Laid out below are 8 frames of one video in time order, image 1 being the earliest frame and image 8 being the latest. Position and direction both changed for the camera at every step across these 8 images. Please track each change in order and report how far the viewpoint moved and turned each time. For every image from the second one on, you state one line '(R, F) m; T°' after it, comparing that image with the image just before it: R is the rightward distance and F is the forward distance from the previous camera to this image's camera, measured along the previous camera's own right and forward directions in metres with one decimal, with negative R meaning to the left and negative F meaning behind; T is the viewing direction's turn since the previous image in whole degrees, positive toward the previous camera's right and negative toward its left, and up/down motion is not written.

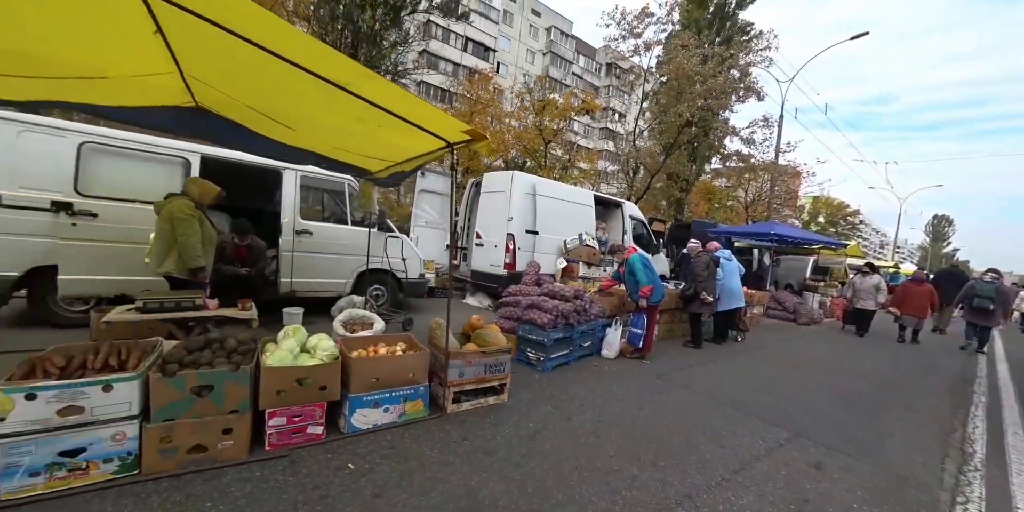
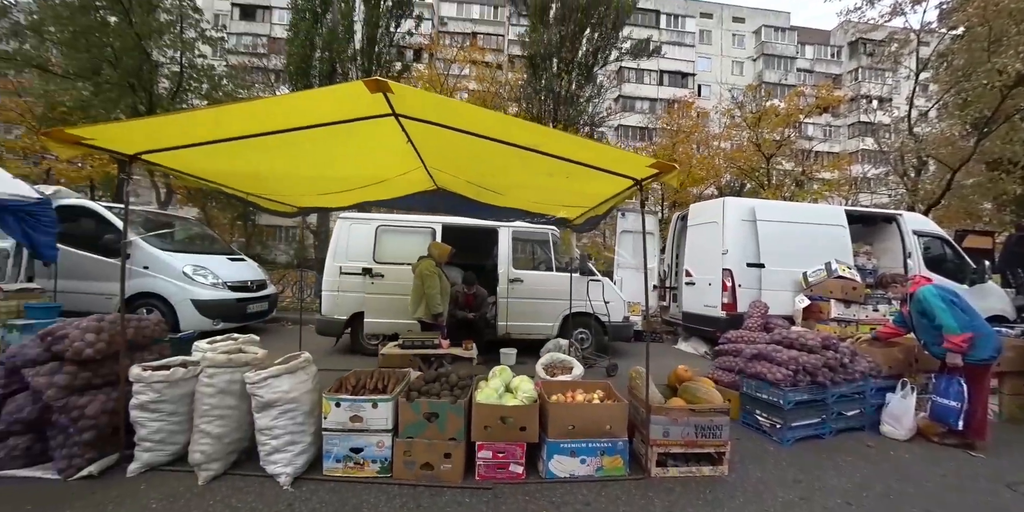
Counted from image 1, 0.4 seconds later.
(+0.1, +0.1) m; -29°
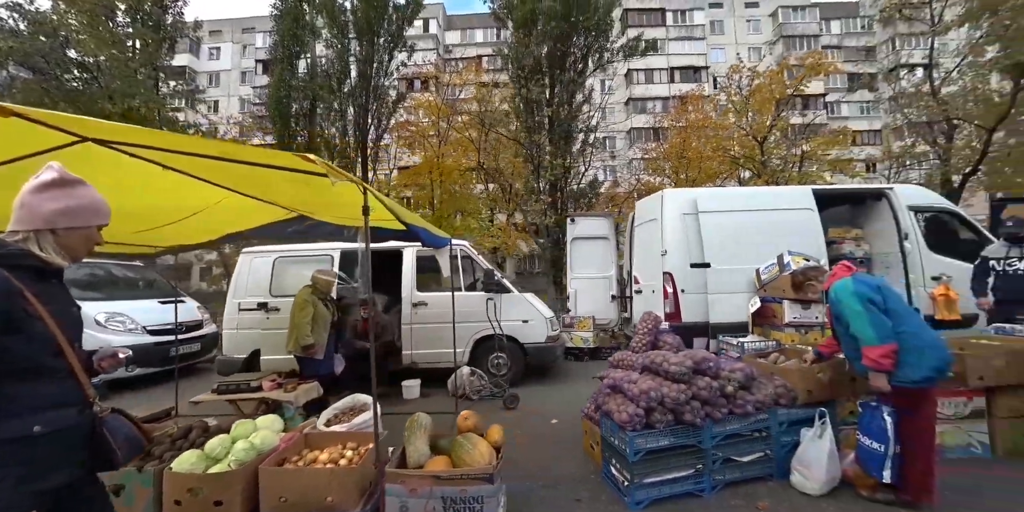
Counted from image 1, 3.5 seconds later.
(+2.2, +0.8) m; -7°
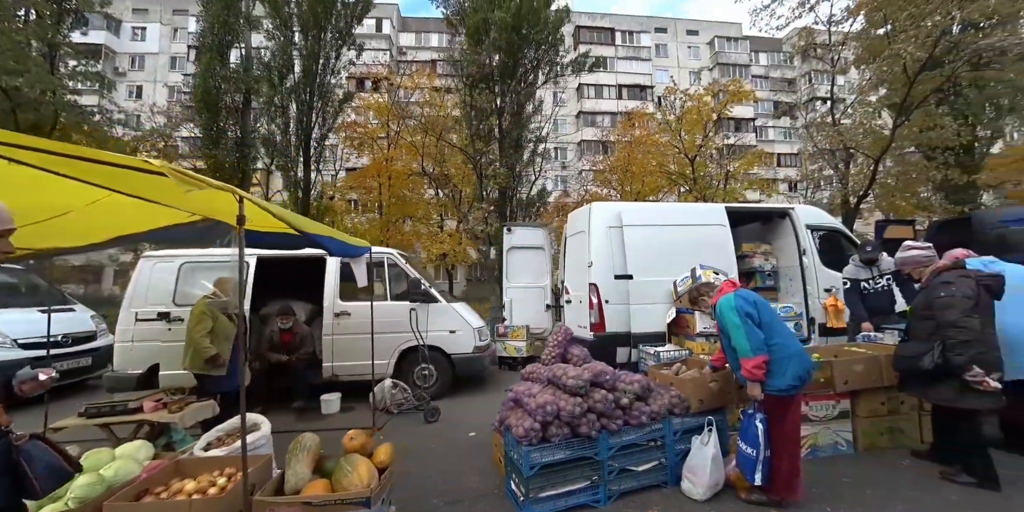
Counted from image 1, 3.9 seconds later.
(+0.4, 0.0) m; +6°
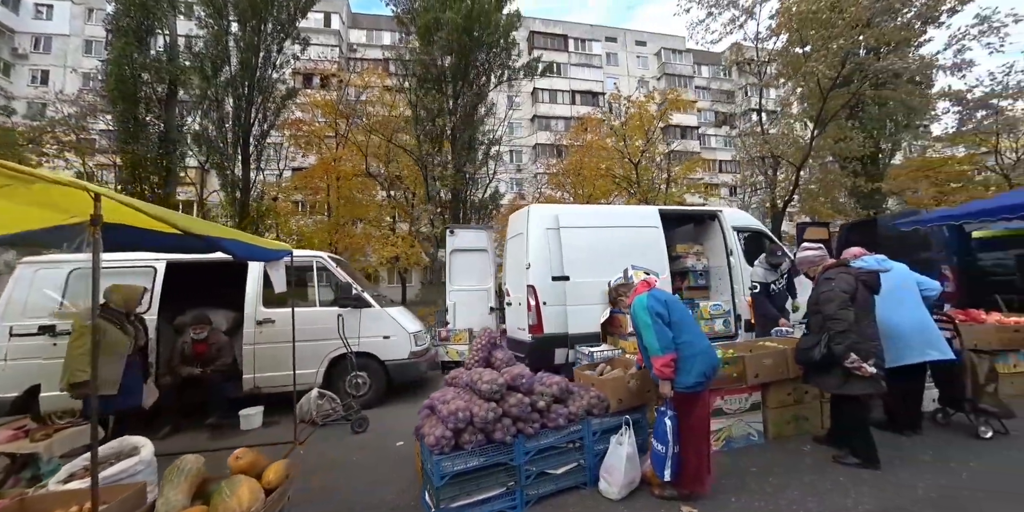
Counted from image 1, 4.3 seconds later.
(+0.3, +0.1) m; +6°
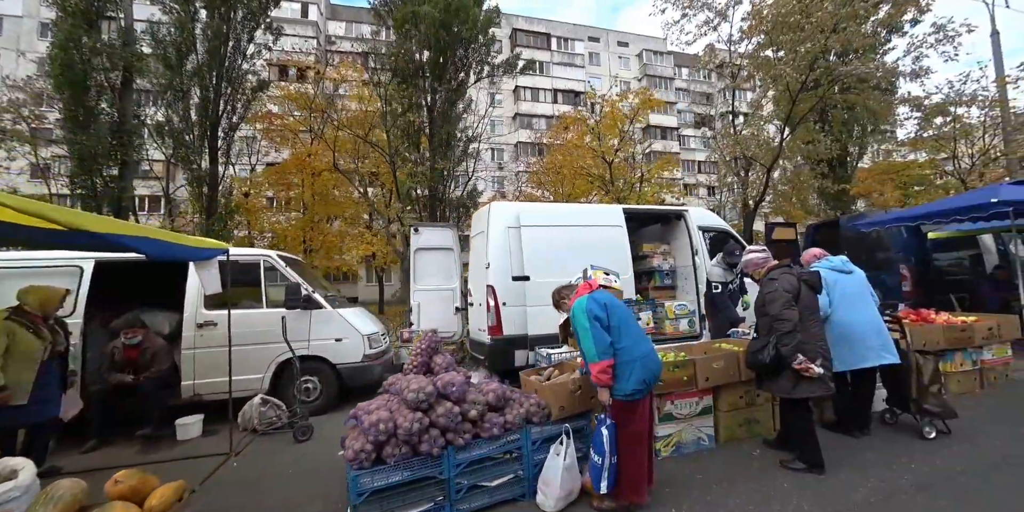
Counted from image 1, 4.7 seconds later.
(+0.4, +0.2) m; +2°
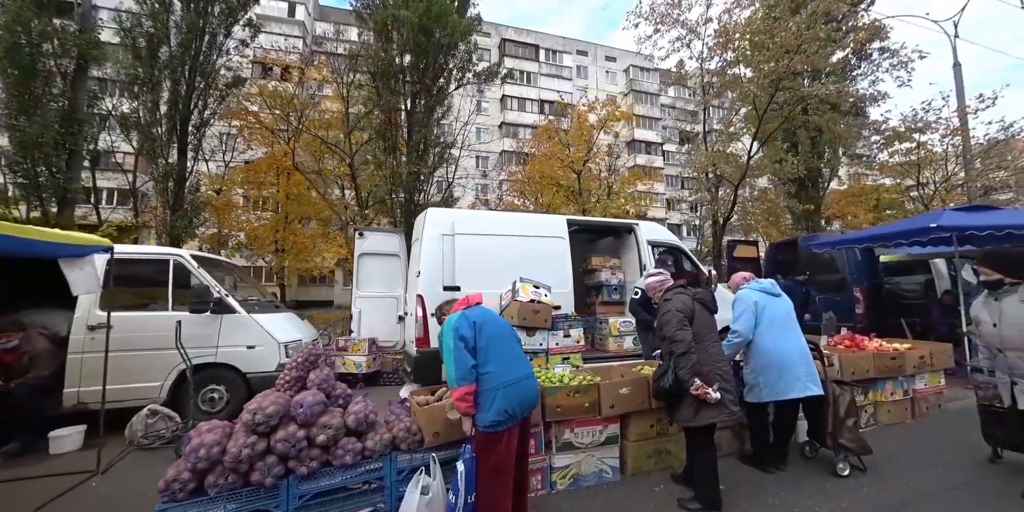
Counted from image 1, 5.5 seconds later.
(+0.8, +0.3) m; +1°
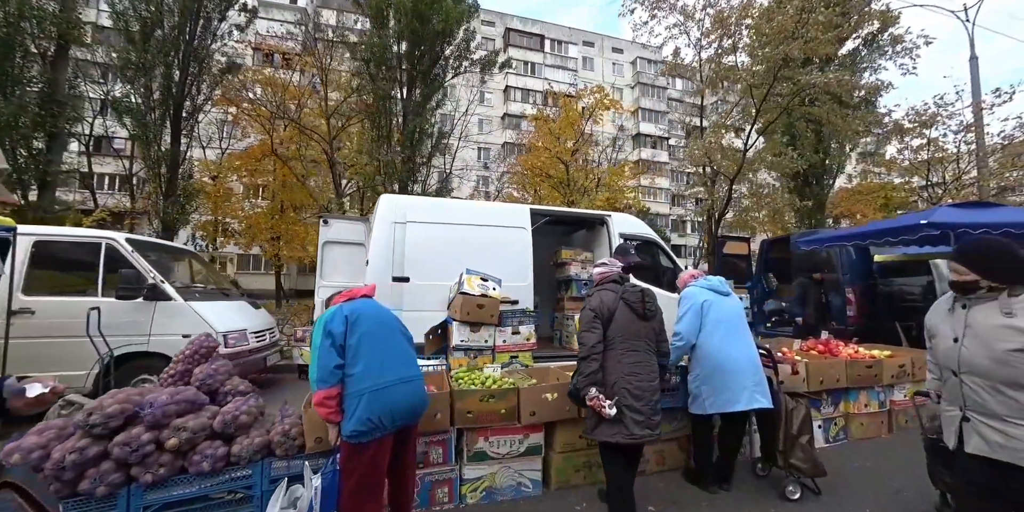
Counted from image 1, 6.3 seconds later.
(+0.7, +0.4) m; -1°
